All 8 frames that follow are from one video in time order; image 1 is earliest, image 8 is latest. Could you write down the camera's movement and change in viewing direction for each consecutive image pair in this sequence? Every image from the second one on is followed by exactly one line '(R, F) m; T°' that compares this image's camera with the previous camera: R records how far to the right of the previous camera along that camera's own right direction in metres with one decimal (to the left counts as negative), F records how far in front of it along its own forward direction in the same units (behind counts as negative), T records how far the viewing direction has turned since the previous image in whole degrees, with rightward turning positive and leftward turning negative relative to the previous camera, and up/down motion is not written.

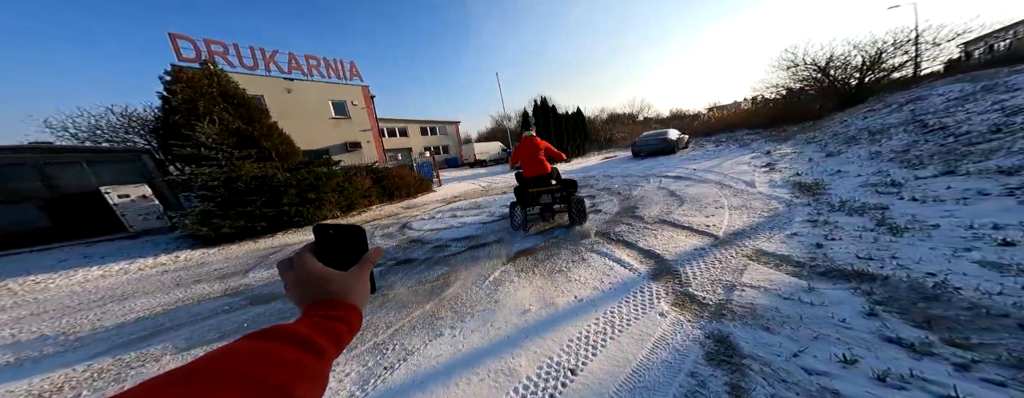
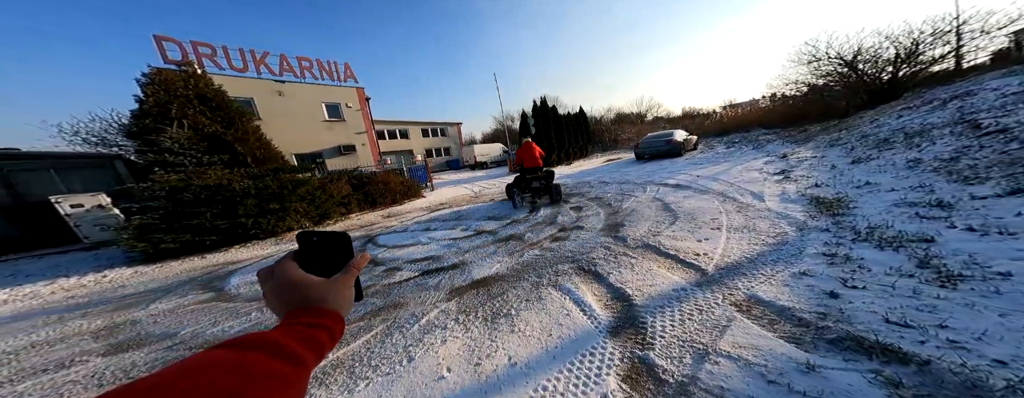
(+0.6, +0.5) m; -2°
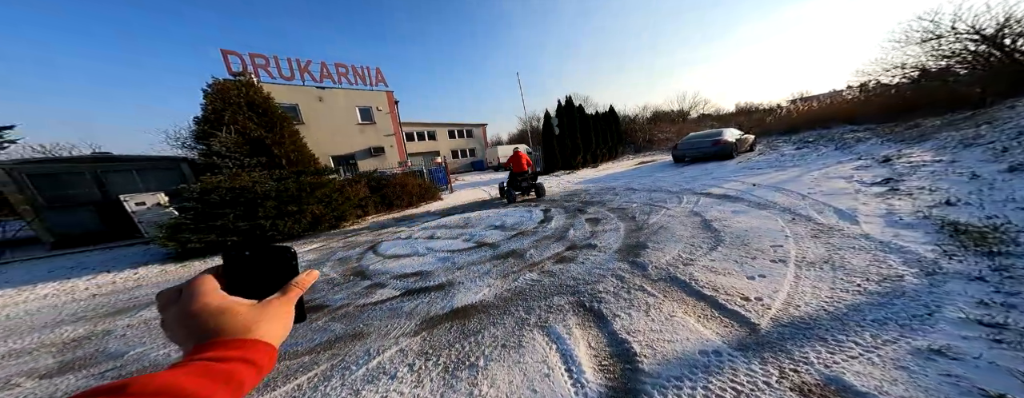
(+0.5, +0.5) m; -9°
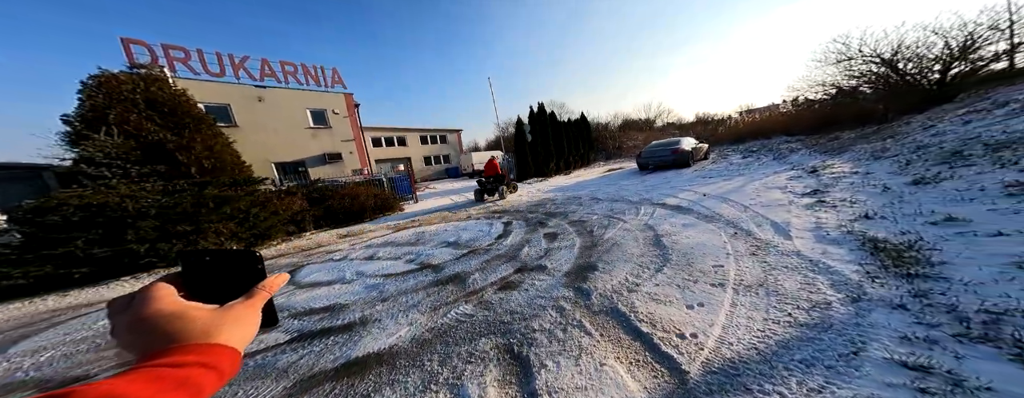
(+0.4, +0.3) m; +6°
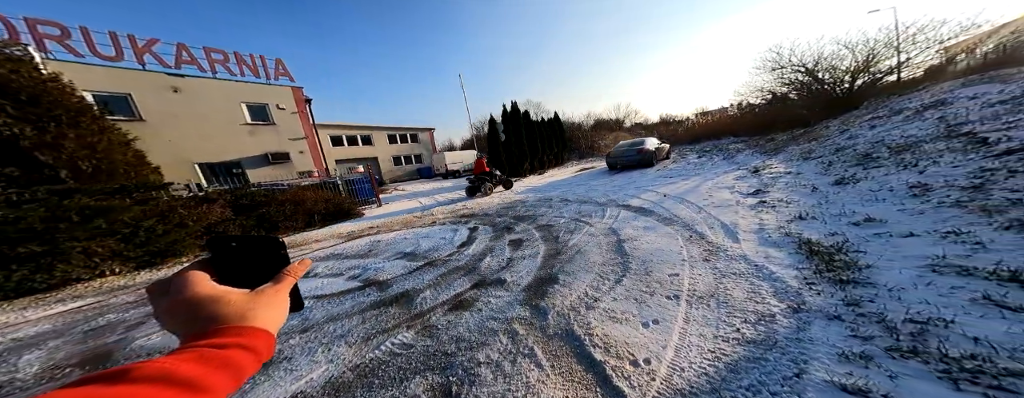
(+0.2, +0.2) m; +6°
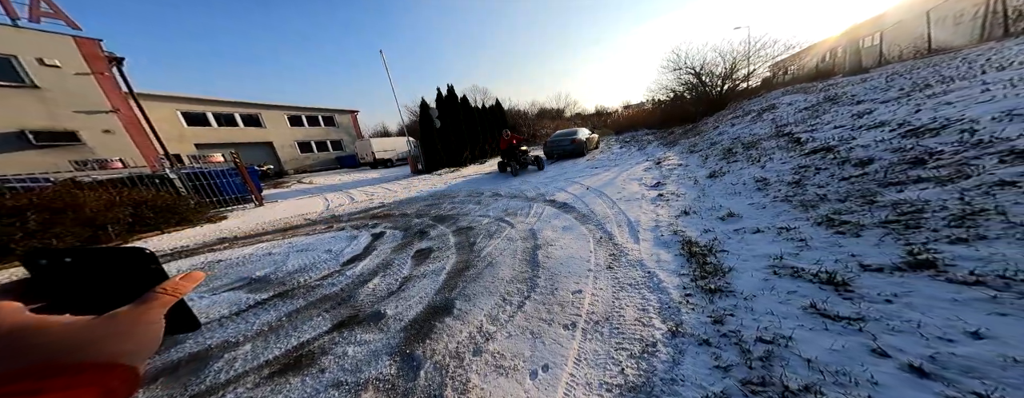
(+0.5, +0.4) m; +13°
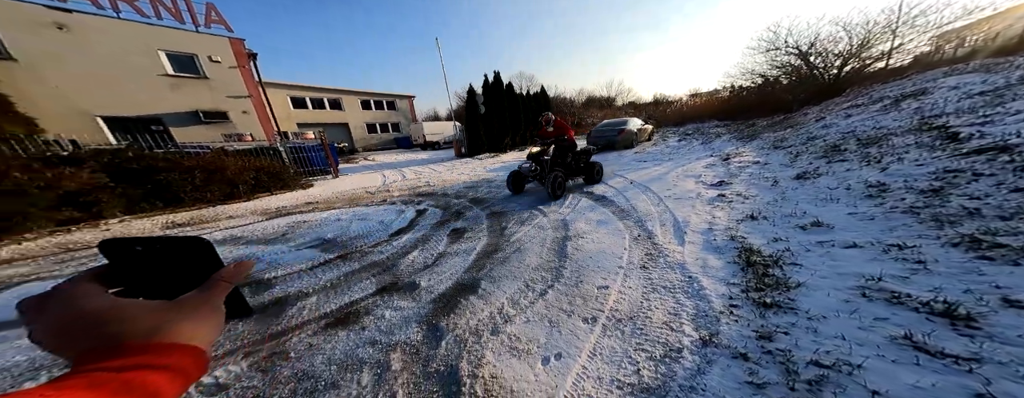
(+0.2, 0.0) m; -10°
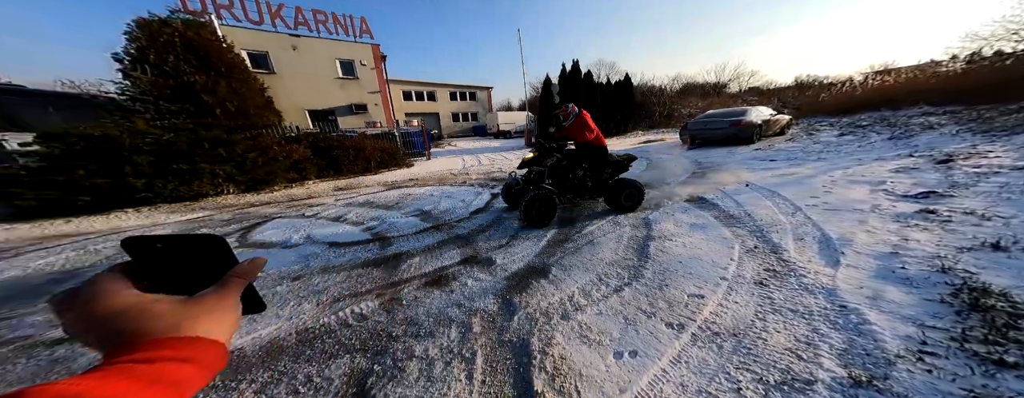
(+0.1, 0.0) m; -20°
